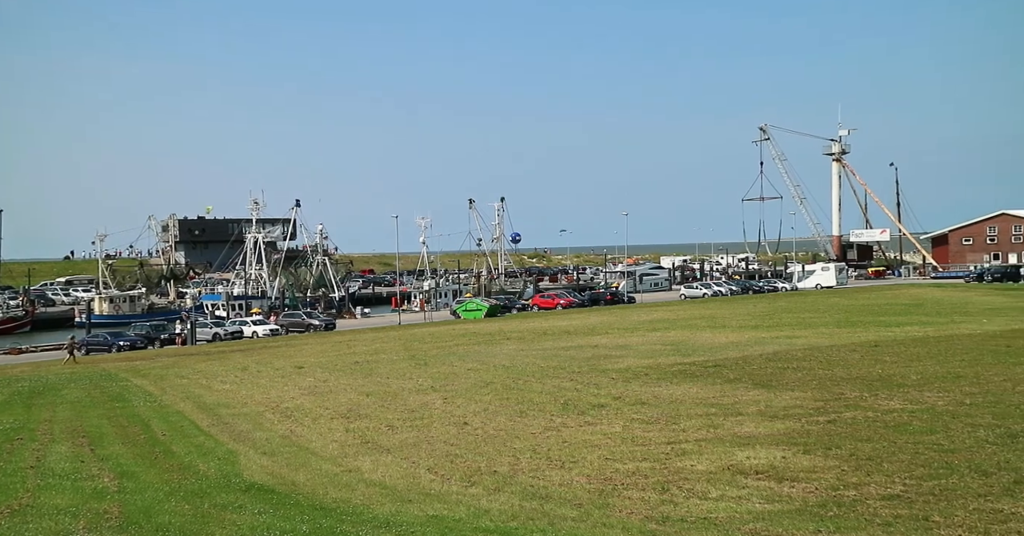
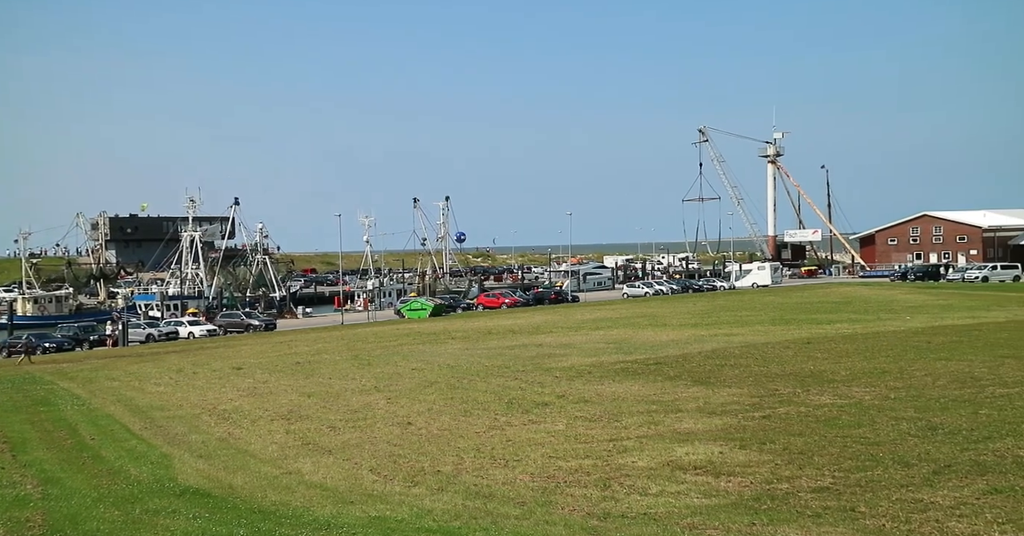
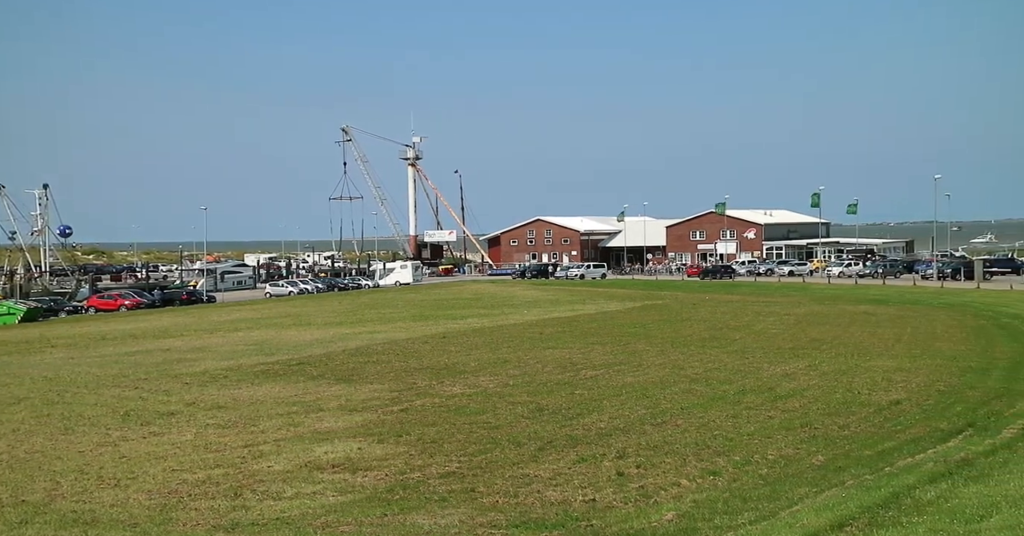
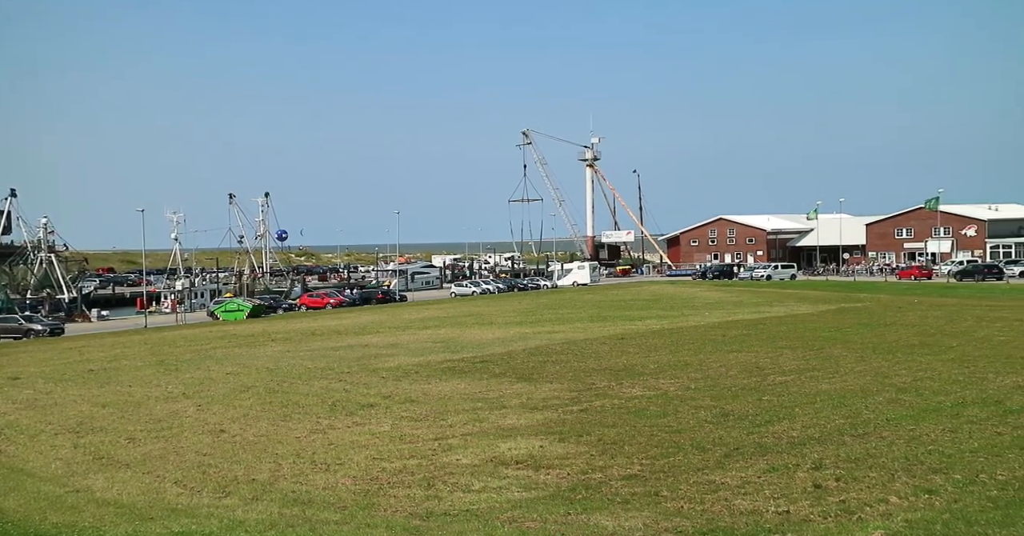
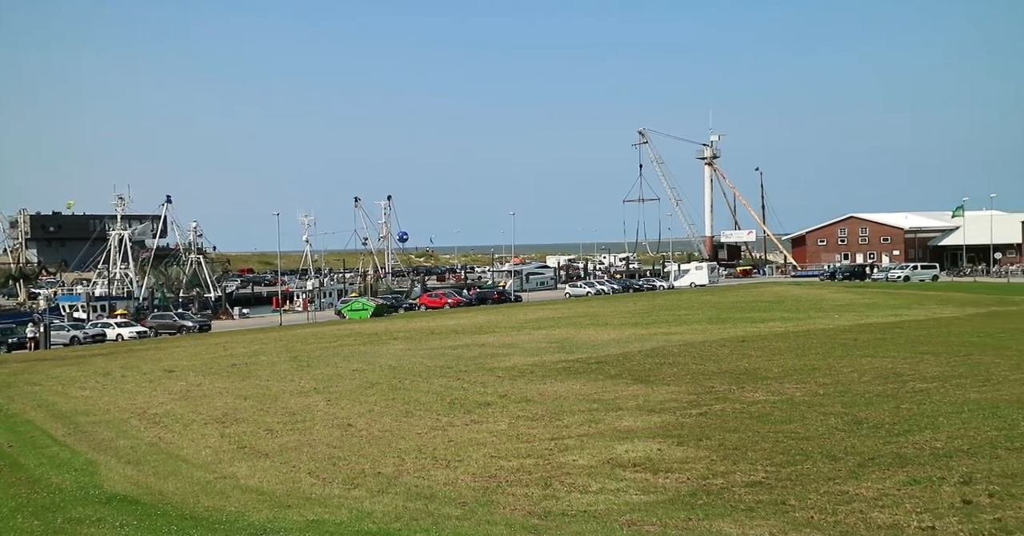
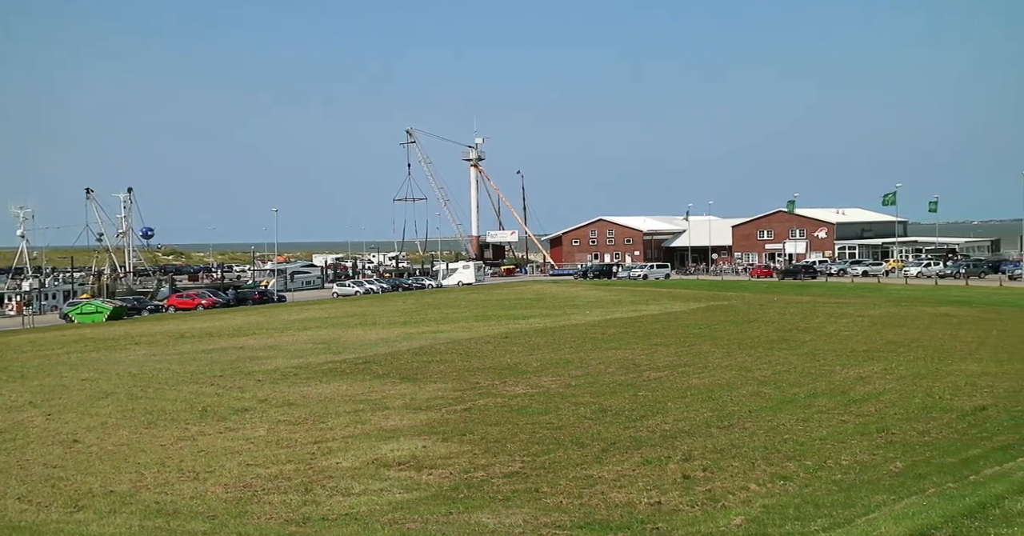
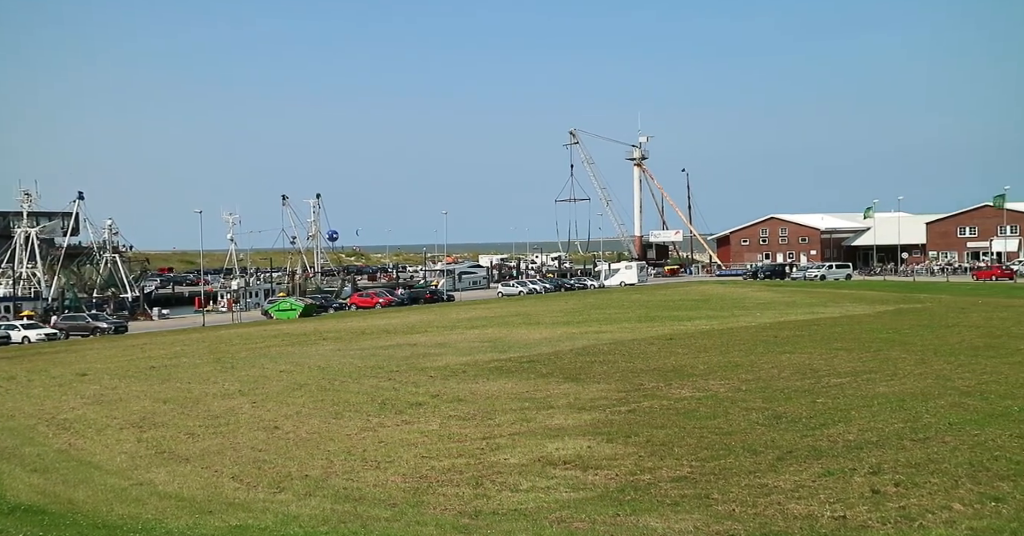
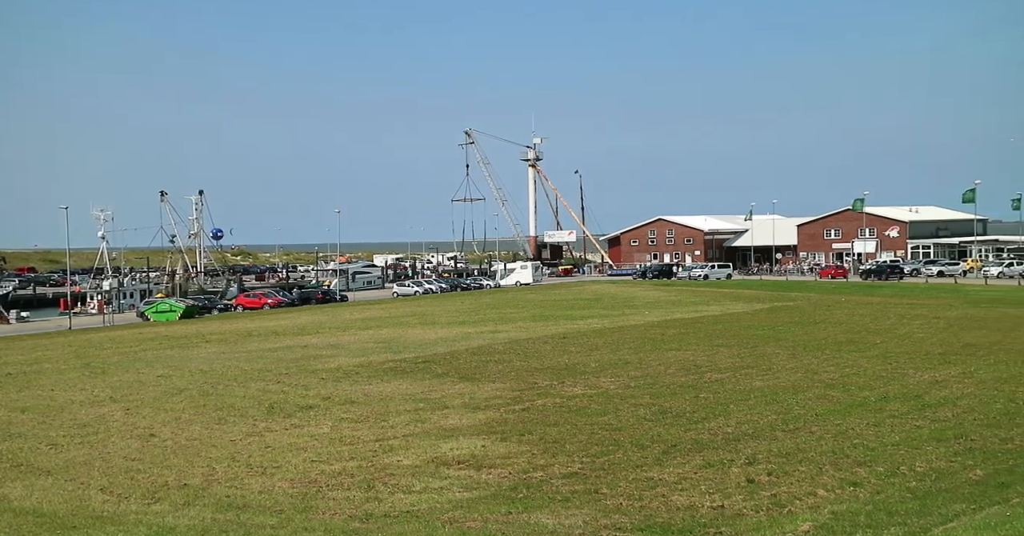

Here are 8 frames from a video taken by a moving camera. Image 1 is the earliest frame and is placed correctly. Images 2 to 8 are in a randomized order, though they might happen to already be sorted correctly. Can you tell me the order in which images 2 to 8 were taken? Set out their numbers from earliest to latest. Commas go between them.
2, 5, 7, 4, 8, 6, 3
